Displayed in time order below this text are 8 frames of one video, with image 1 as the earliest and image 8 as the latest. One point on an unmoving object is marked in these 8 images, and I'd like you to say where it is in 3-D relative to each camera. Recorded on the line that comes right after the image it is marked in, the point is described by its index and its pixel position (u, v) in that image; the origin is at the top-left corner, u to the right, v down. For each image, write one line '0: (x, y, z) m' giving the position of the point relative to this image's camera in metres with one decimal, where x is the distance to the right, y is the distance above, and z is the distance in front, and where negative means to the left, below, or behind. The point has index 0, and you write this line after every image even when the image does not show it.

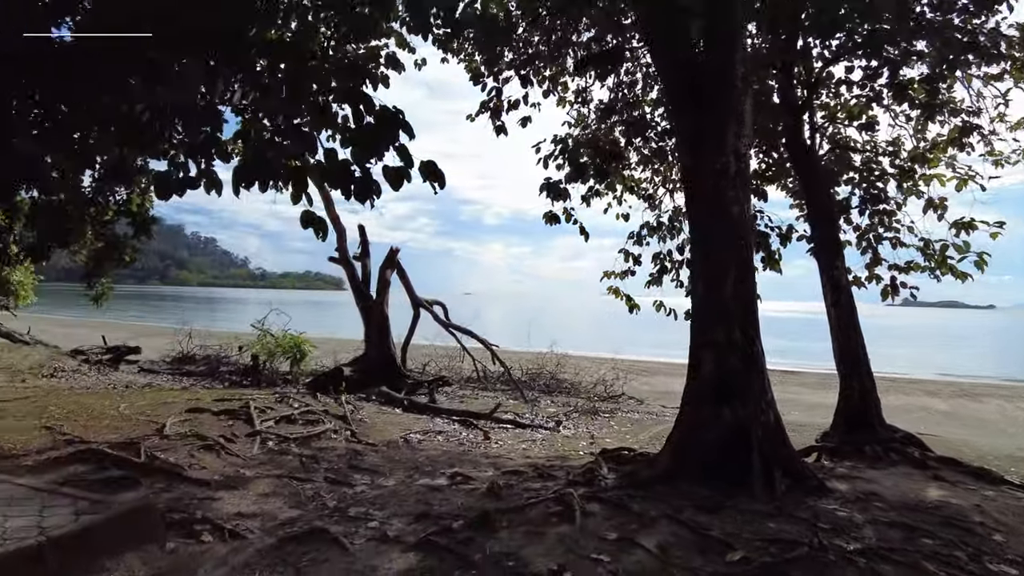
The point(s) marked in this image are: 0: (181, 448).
0: (-2.6, -1.3, +5.3) m
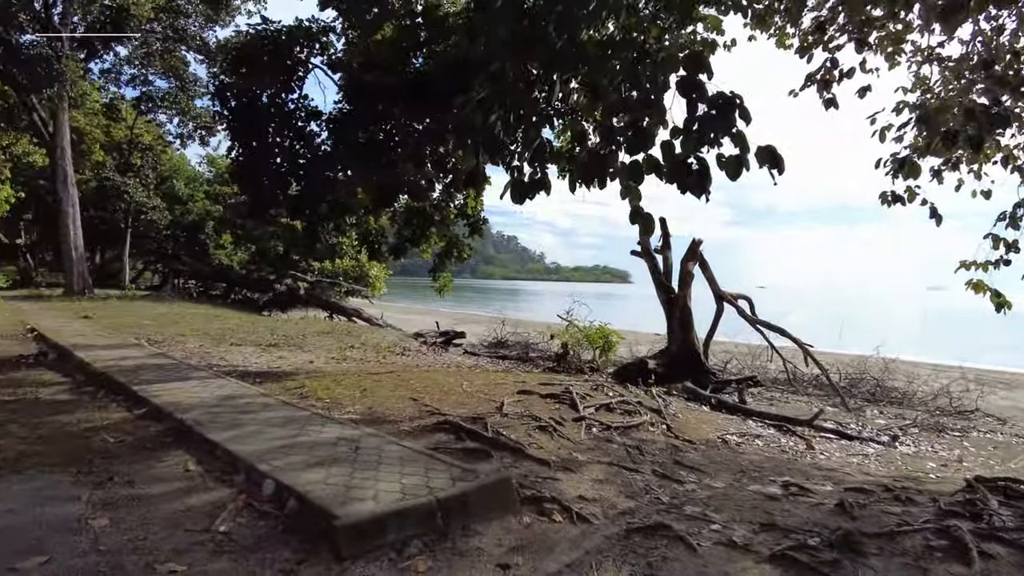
0: (+0.1, -1.2, +5.7) m
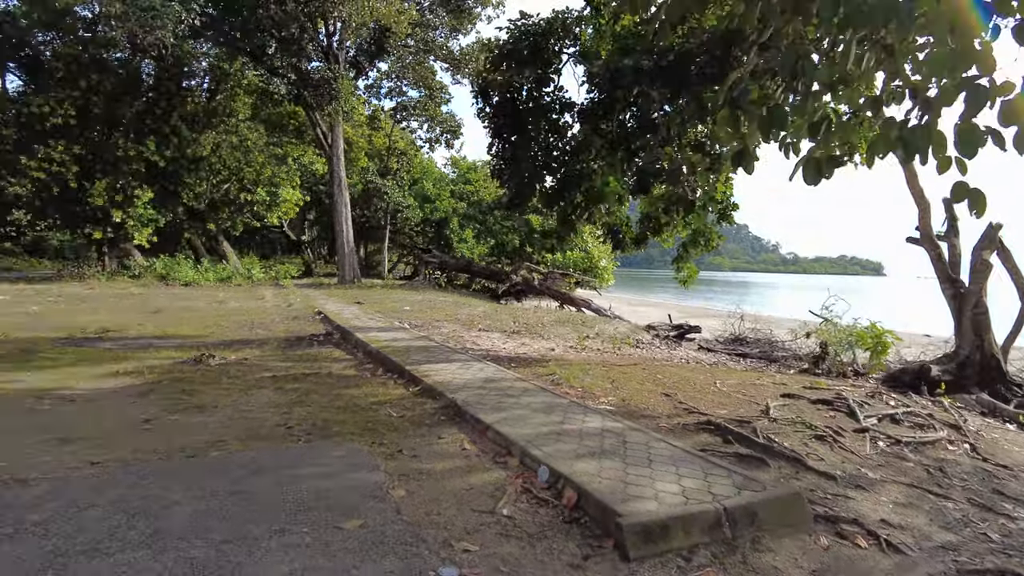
0: (+2.2, -1.1, +5.2) m
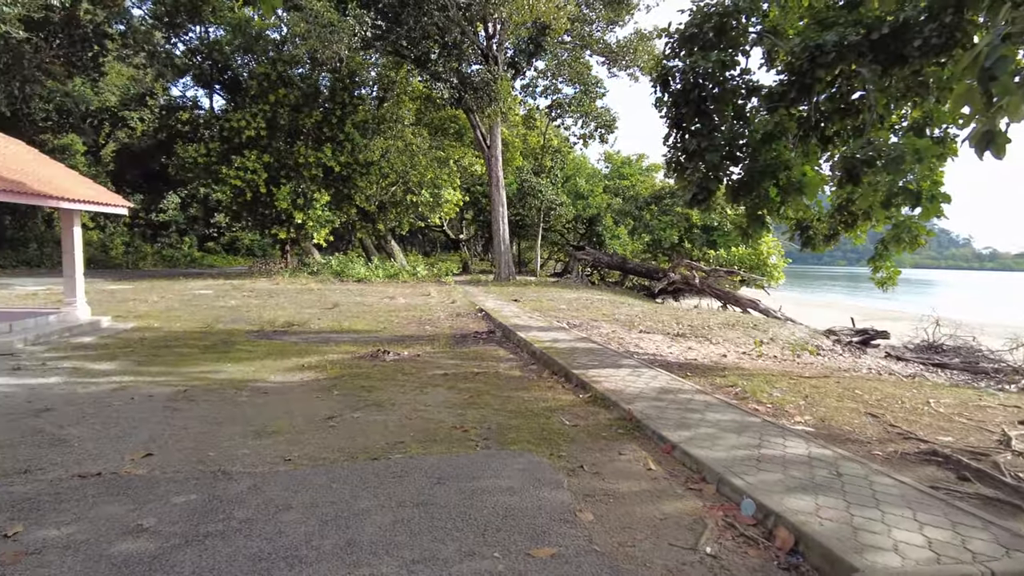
0: (+3.4, -1.2, +4.3) m
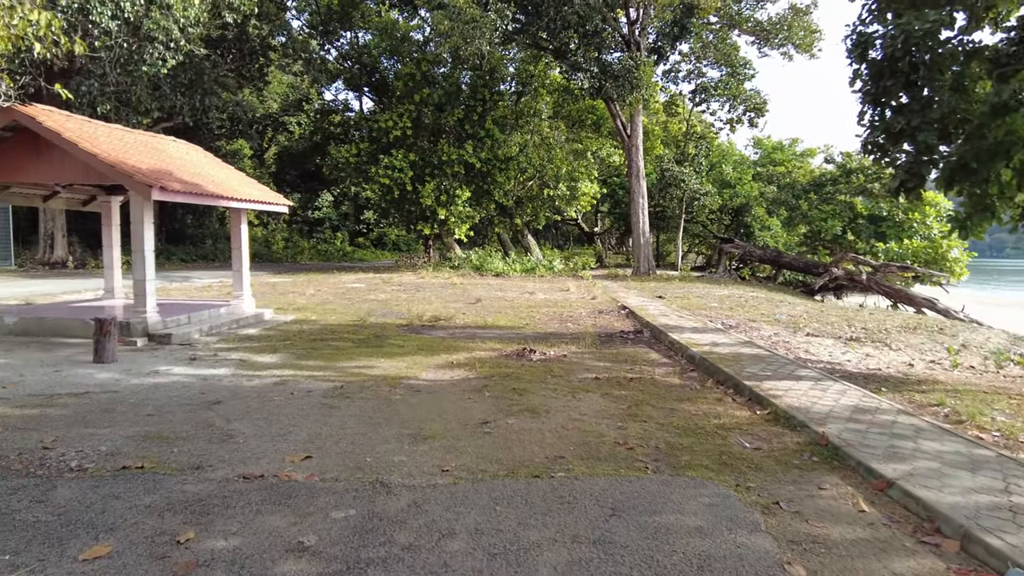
0: (+4.3, -1.2, +3.1) m
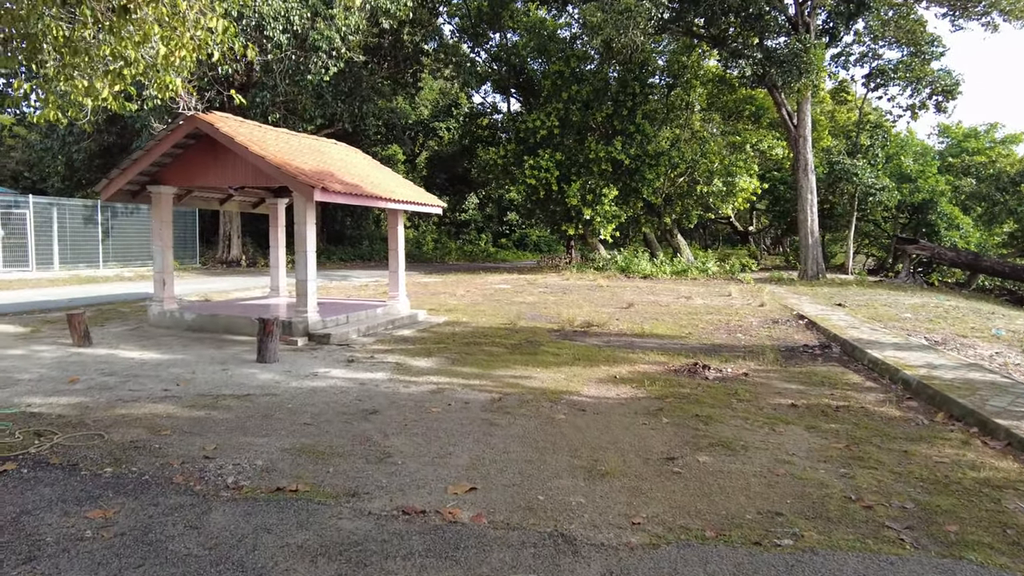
0: (+5.0, -1.3, +1.5) m
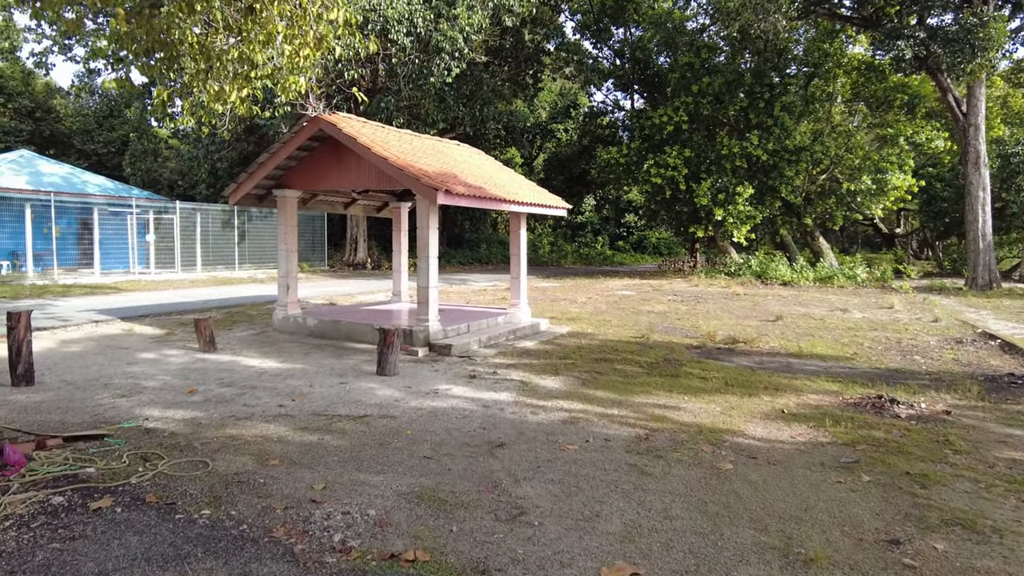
0: (+5.3, -1.5, -0.2) m
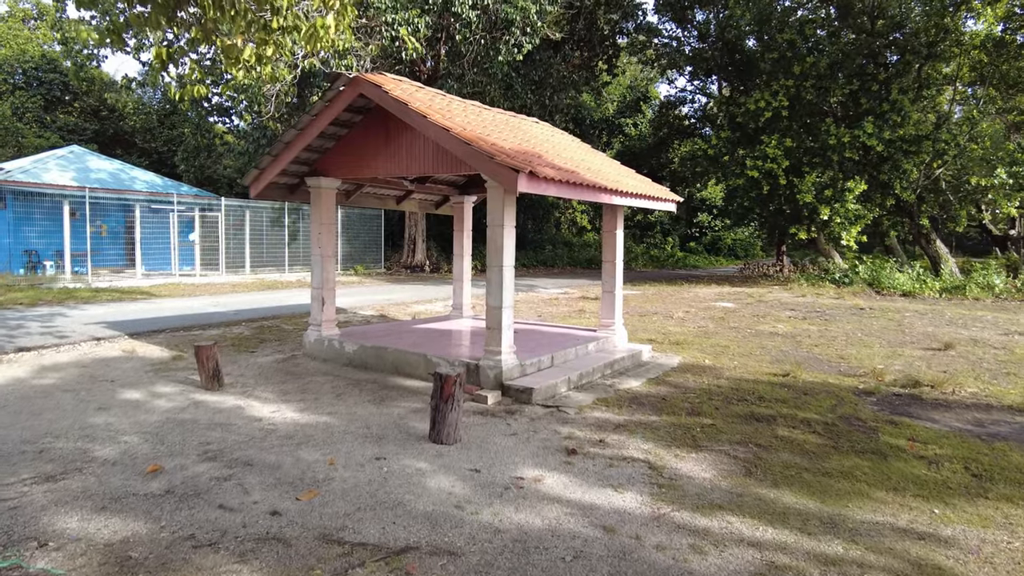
0: (+5.5, -1.7, -2.9) m
